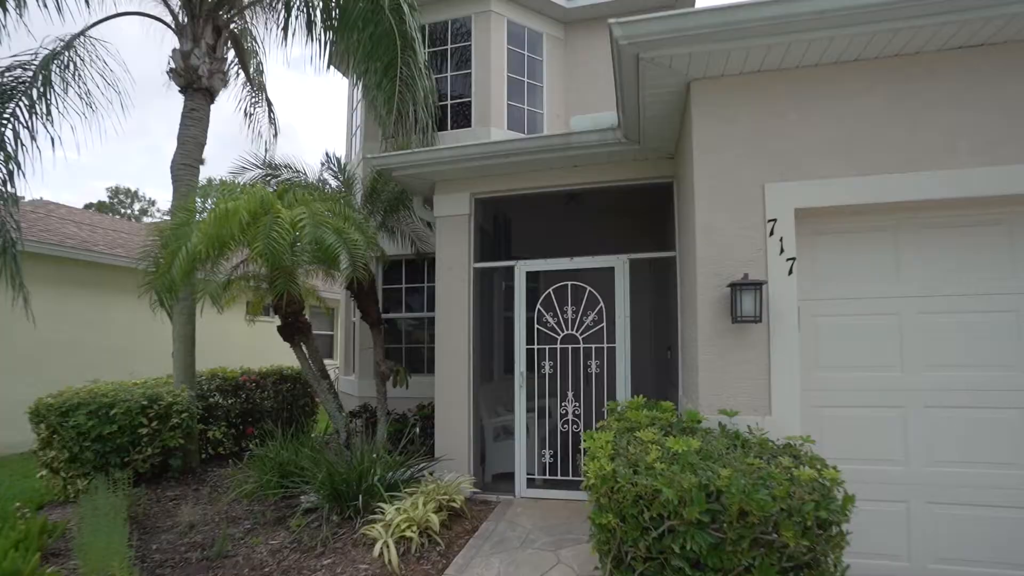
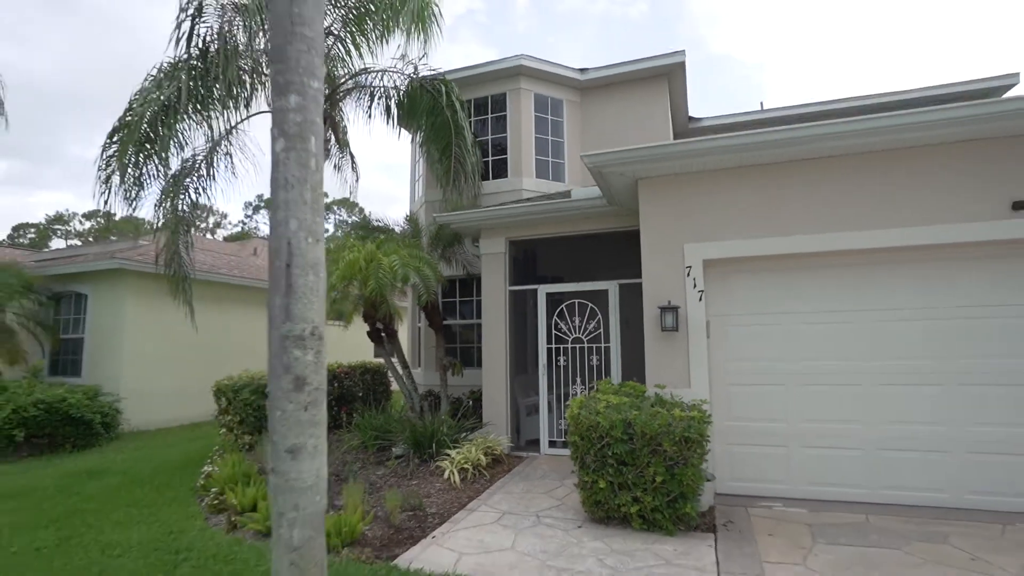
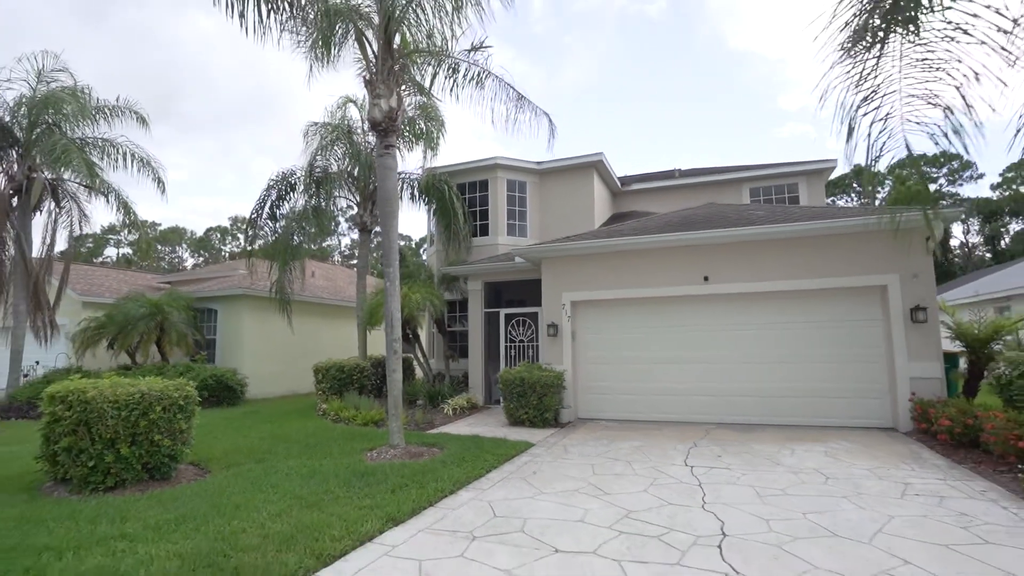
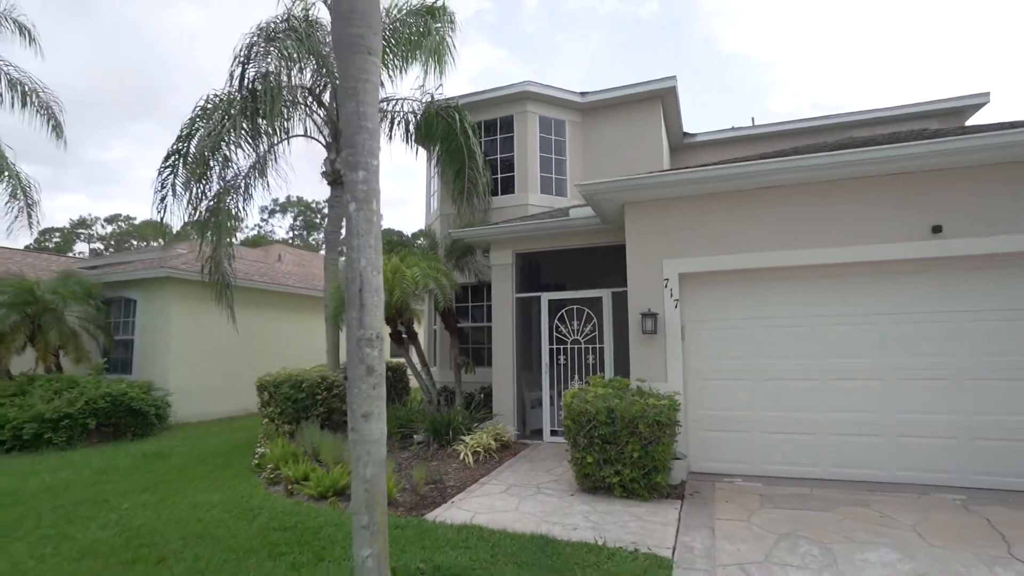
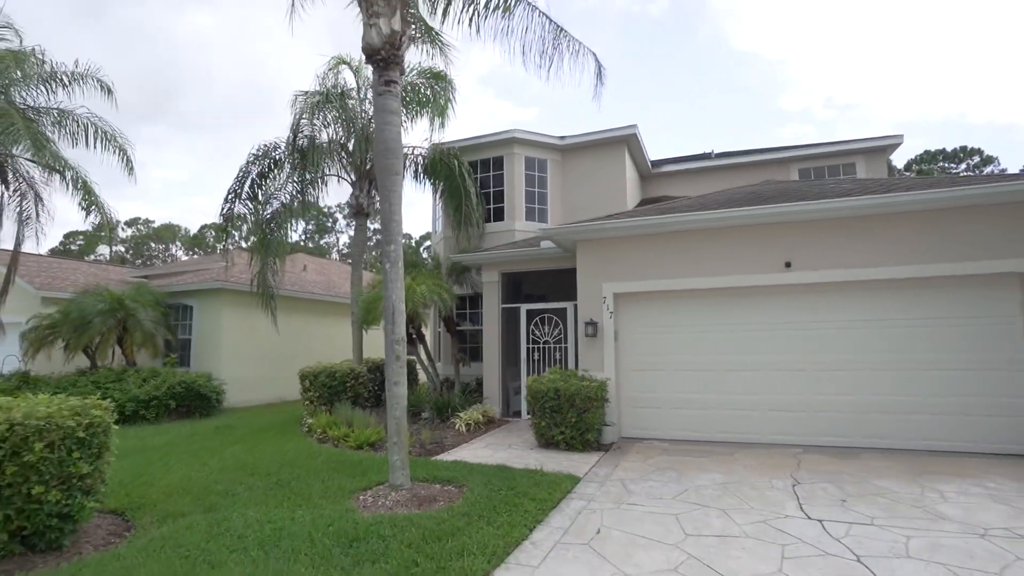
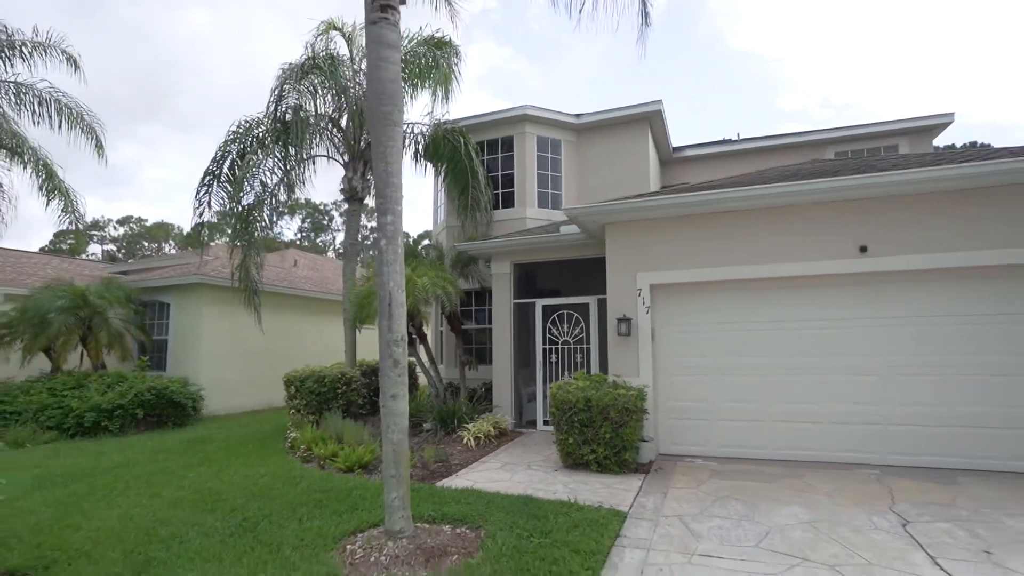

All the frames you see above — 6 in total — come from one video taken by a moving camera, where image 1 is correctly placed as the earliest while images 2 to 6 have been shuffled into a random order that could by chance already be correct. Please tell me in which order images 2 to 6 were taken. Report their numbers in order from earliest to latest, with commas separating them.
2, 4, 6, 5, 3
